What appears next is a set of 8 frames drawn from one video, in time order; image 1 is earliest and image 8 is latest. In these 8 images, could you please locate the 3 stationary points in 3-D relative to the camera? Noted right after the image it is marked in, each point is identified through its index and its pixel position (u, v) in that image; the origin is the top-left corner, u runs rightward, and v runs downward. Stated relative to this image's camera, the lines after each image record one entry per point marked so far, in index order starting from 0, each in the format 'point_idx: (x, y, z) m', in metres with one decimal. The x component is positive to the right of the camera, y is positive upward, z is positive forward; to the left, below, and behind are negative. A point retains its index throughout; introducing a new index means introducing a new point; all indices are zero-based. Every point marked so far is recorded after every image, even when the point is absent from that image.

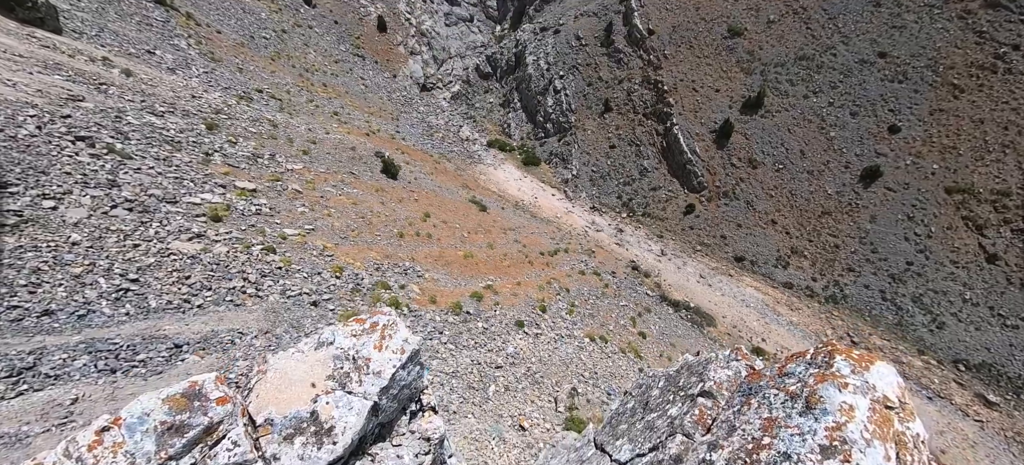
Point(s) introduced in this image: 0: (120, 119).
0: (-16.6, +4.5, +18.0) m
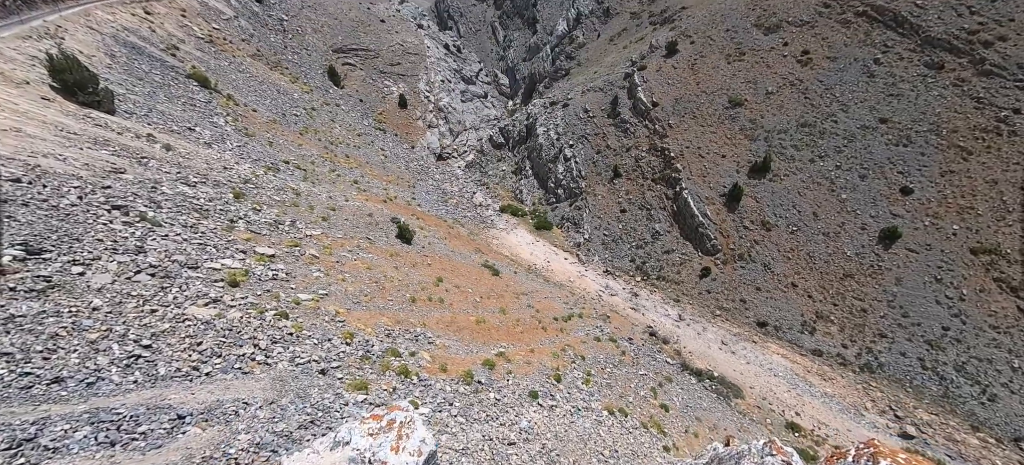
0: (-16.0, +1.7, +19.3) m
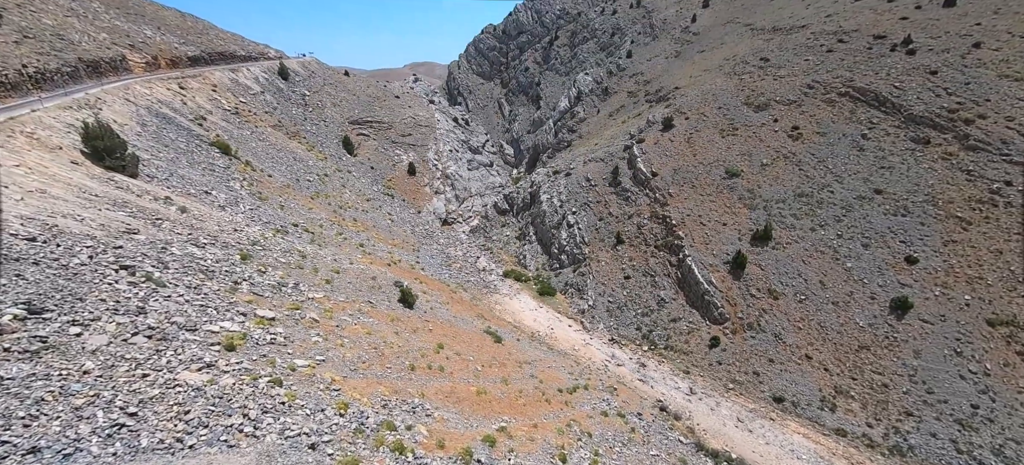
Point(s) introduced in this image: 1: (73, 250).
0: (-15.9, -1.0, +19.8) m
1: (-17.0, -0.8, +16.7) m
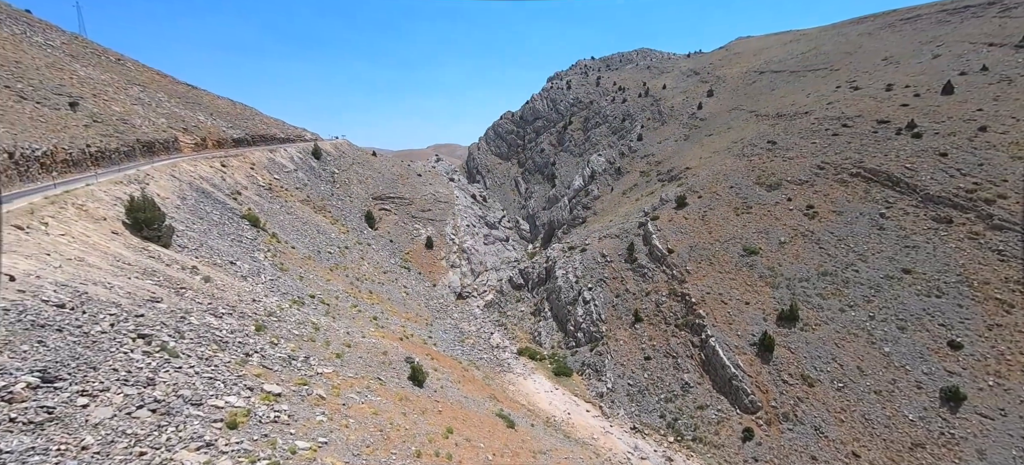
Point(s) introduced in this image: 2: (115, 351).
0: (-15.2, -4.1, +20.3) m
1: (-16.5, -3.4, +17.3) m
2: (-14.8, -4.5, +16.3) m
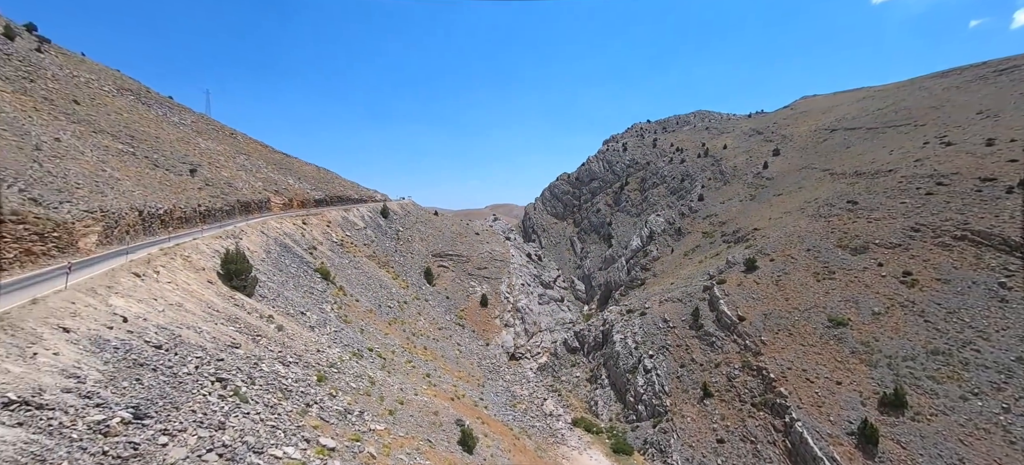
0: (-12.7, -6.6, +21.8) m
1: (-14.2, -5.5, +19.1) m
2: (-12.7, -6.4, +17.8) m
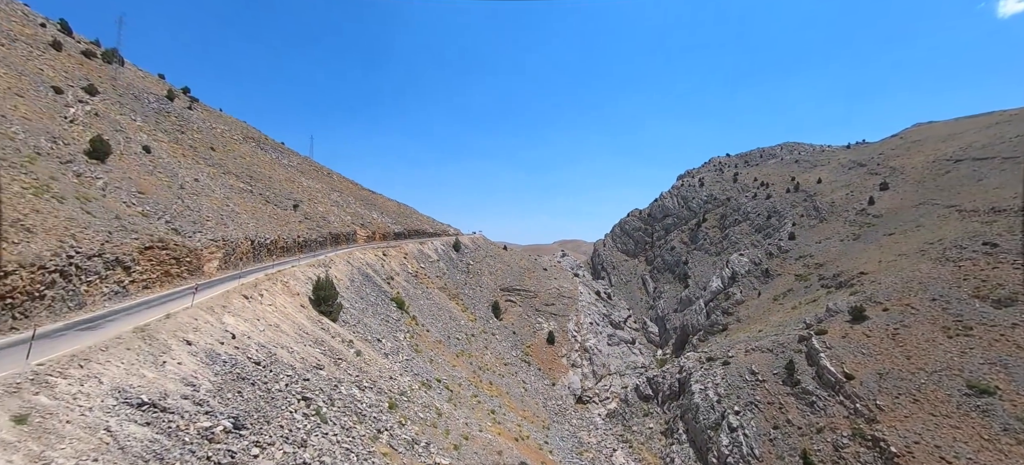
0: (-9.2, -8.2, +23.4) m
1: (-11.2, -6.8, +21.1) m
2: (-9.9, -7.7, +19.4) m
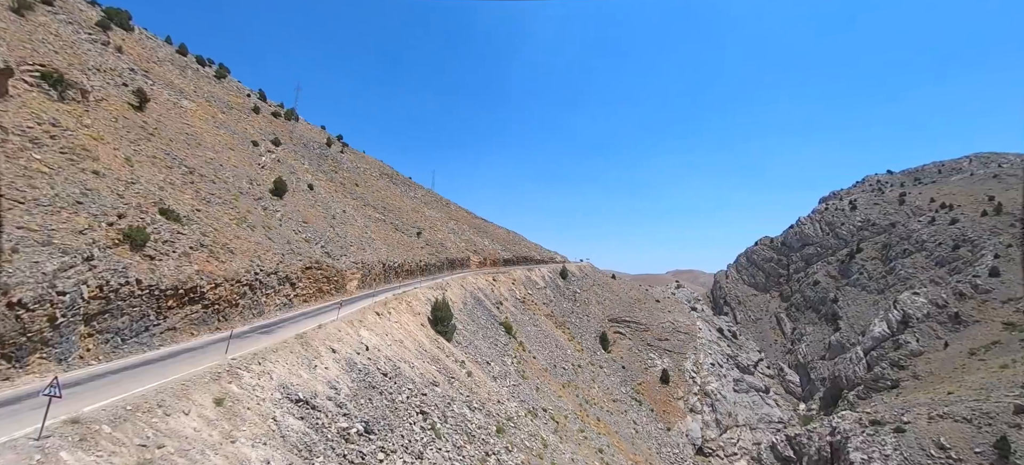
0: (-3.3, -9.6, +25.0) m
1: (-5.7, -8.1, +23.3) m
2: (-4.9, -8.9, +21.3) m
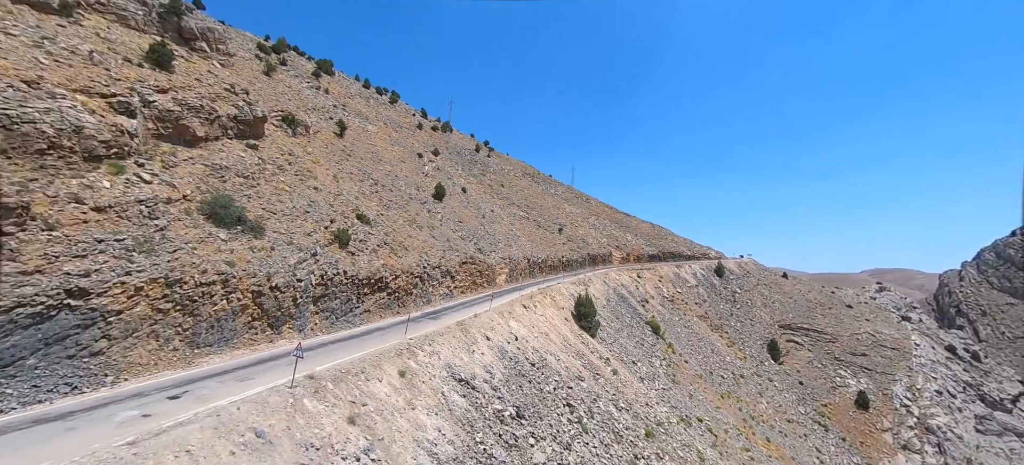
0: (+5.1, -9.3, +25.4) m
1: (+2.2, -7.9, +24.5) m
2: (+2.4, -8.7, +22.4) m
